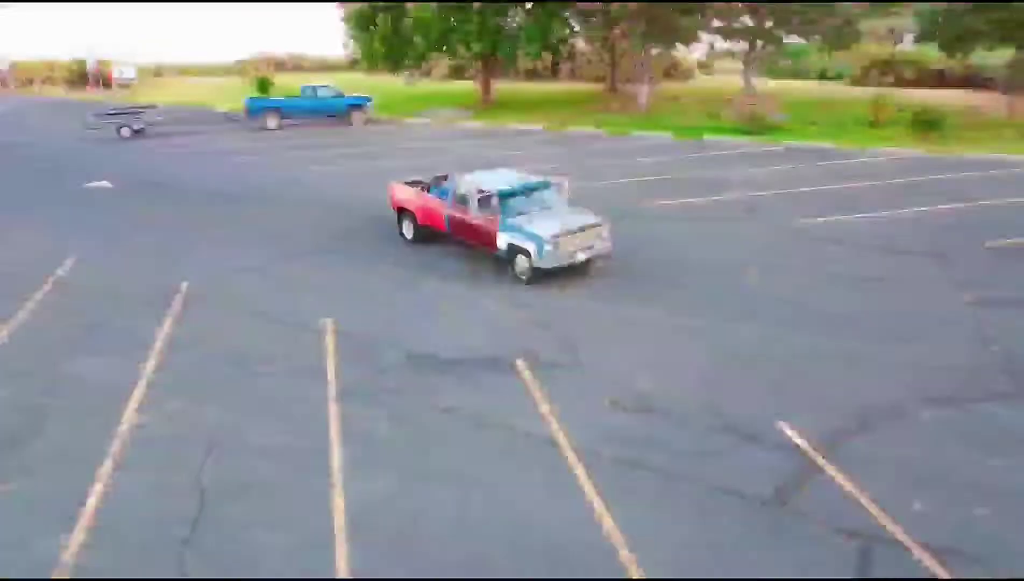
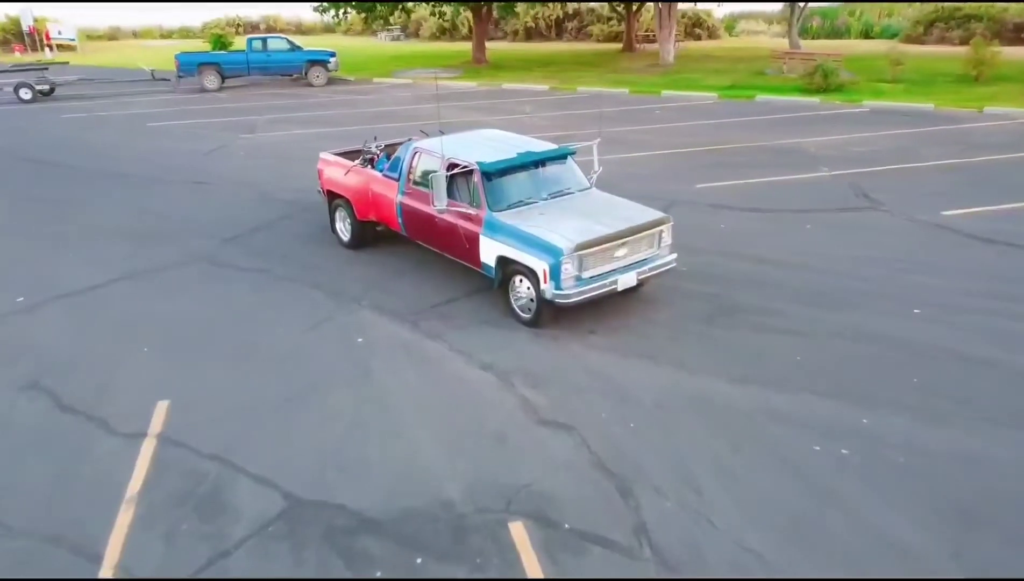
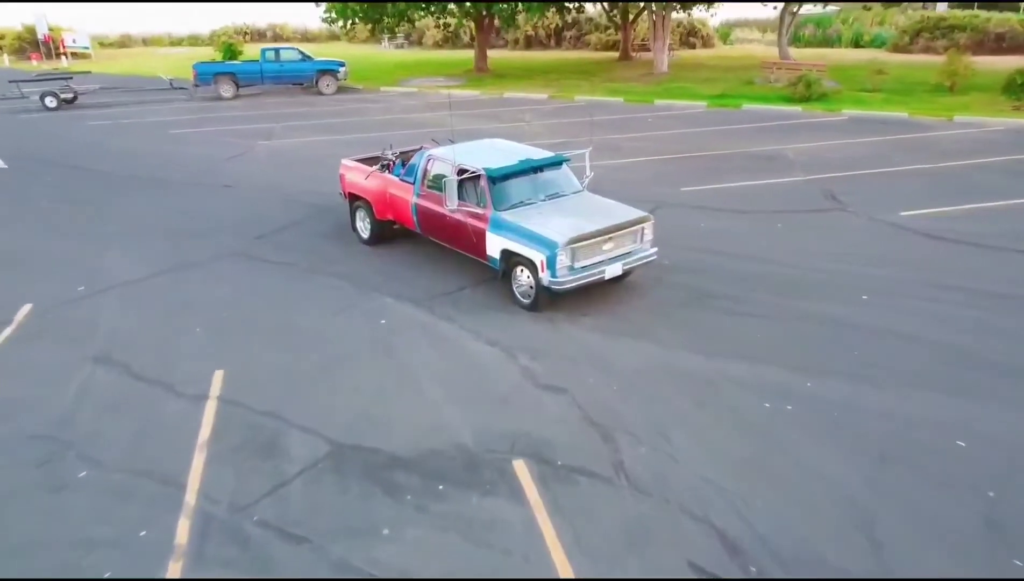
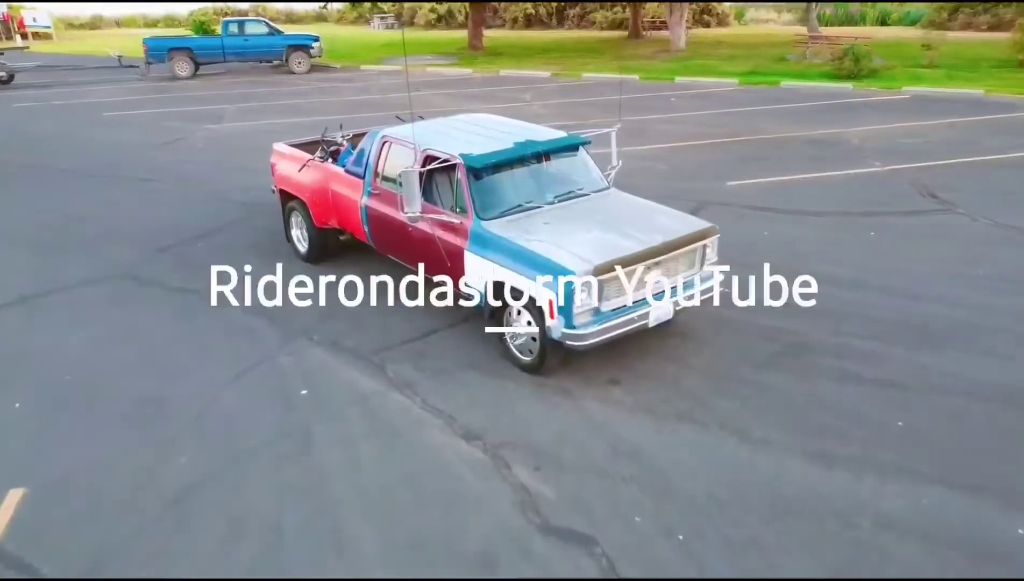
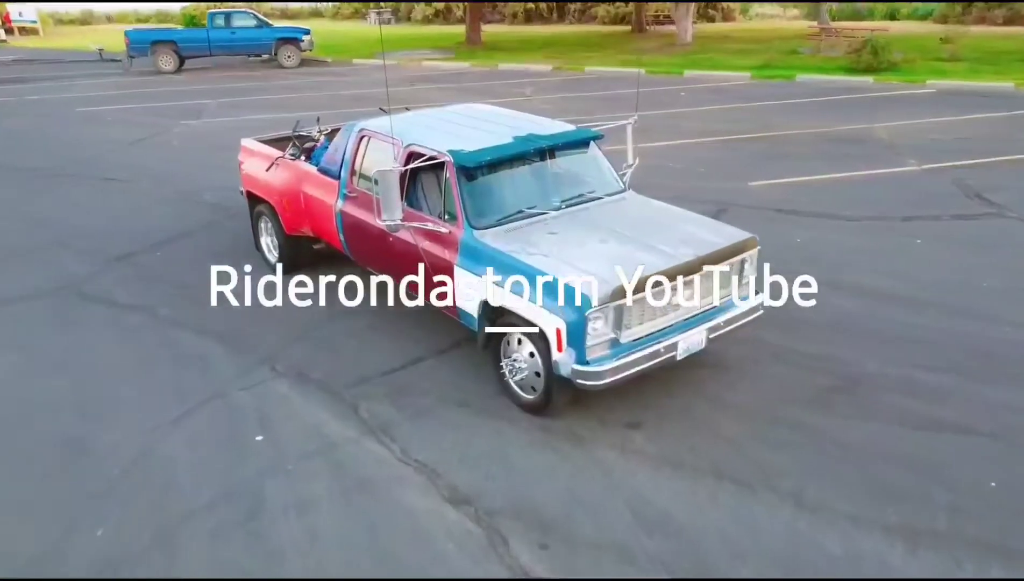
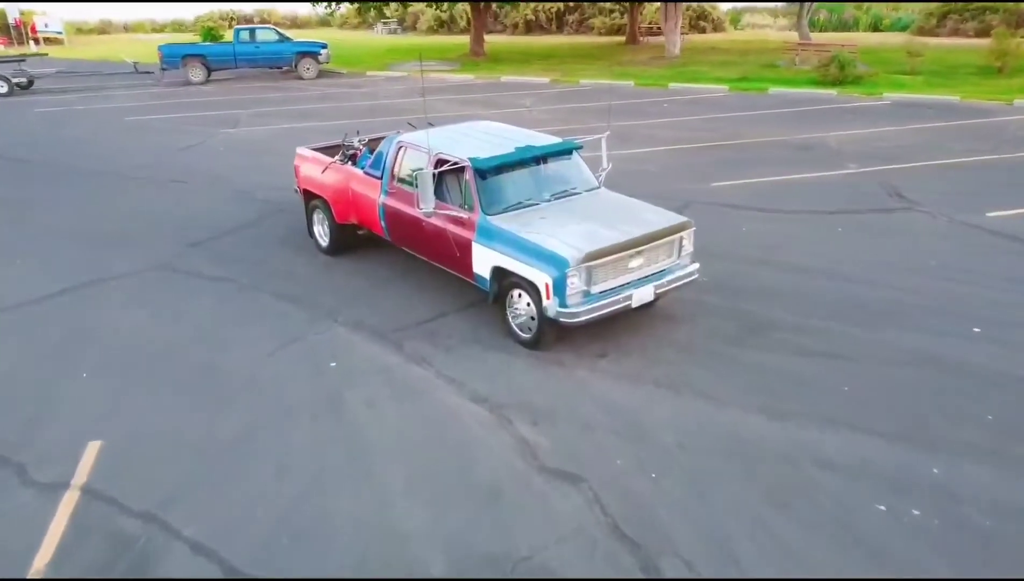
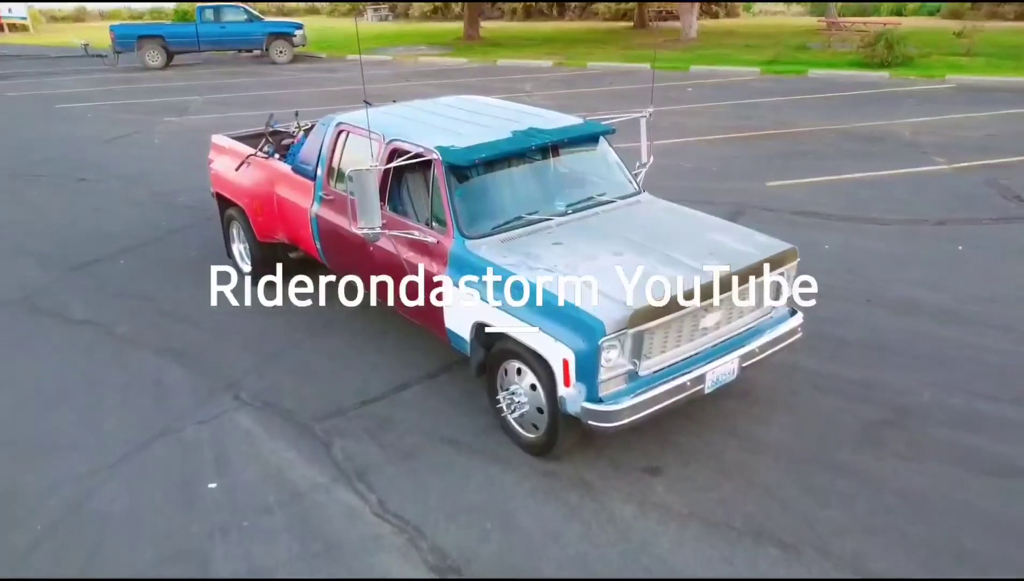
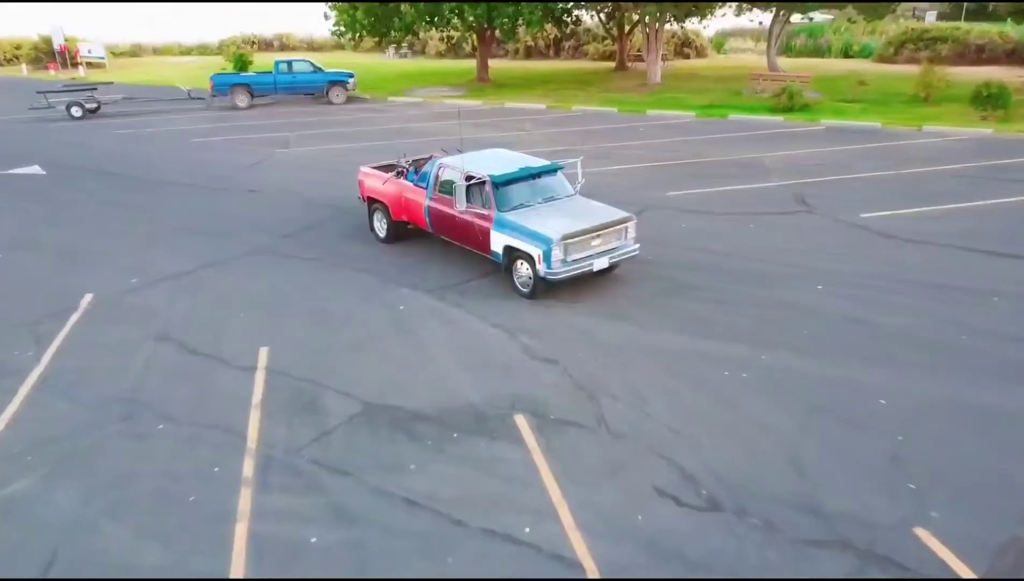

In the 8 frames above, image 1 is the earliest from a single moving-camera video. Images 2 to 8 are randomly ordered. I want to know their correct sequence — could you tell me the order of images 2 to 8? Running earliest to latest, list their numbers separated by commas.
8, 3, 2, 6, 4, 5, 7
